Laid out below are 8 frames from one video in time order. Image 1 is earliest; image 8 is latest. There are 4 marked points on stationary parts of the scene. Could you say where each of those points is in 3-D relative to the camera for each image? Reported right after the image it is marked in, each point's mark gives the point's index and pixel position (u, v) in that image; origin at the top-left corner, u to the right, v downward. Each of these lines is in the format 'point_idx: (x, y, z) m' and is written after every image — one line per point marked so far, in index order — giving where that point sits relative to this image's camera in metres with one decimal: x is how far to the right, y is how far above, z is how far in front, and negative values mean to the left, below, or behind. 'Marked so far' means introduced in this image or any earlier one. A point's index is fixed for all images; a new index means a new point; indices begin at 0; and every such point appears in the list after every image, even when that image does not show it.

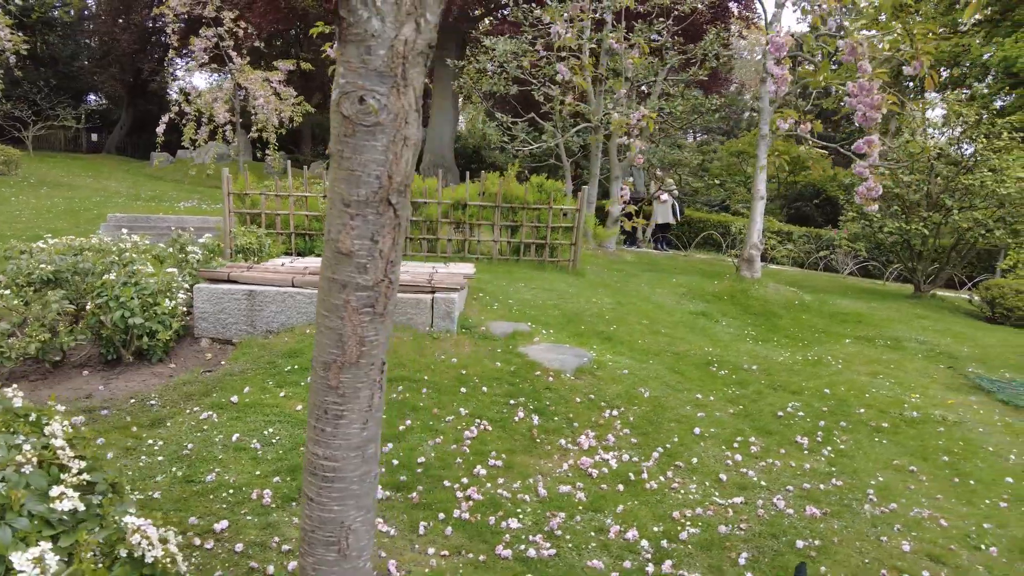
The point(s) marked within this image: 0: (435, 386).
0: (-0.7, -0.8, +5.2) m
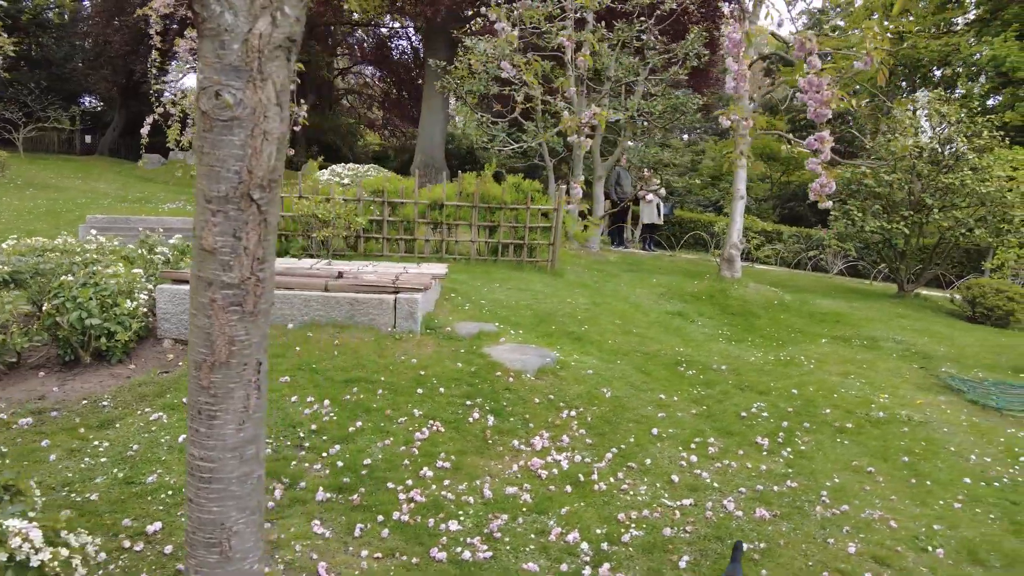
0: (-1.0, -0.8, +5.1) m
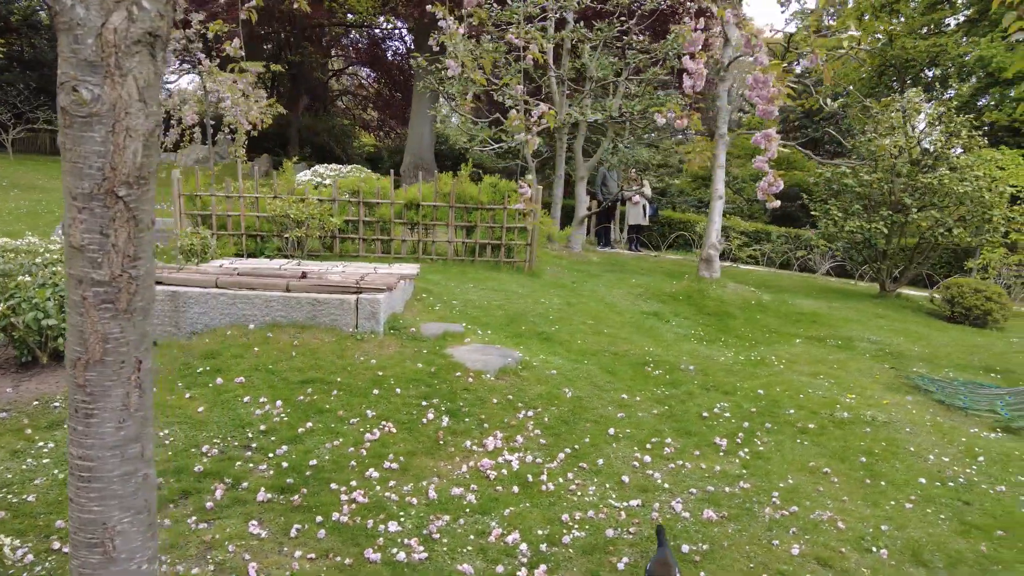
0: (-1.3, -0.8, +5.1) m
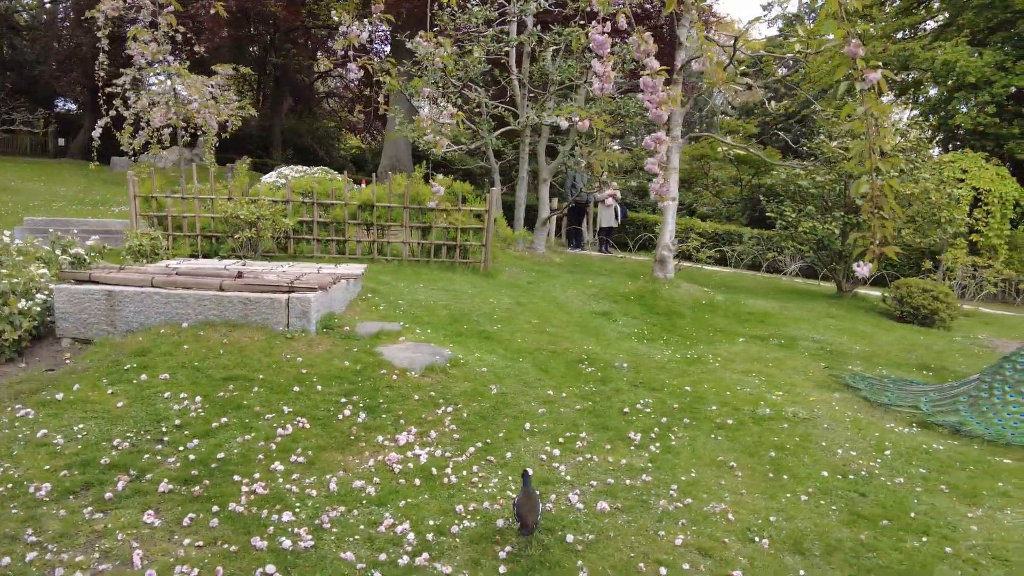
0: (-2.0, -0.8, +5.2) m
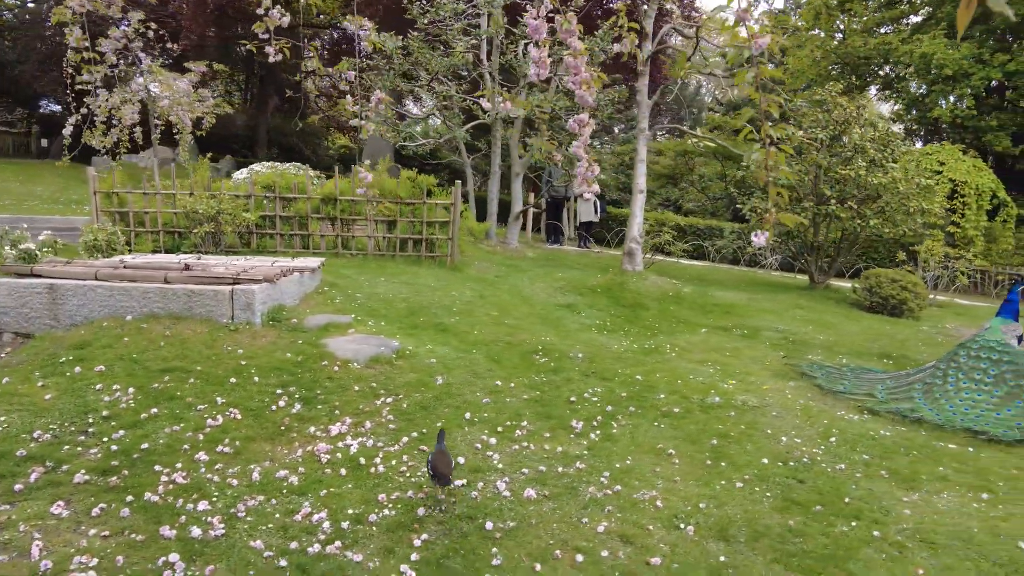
0: (-2.4, -0.7, +5.1) m
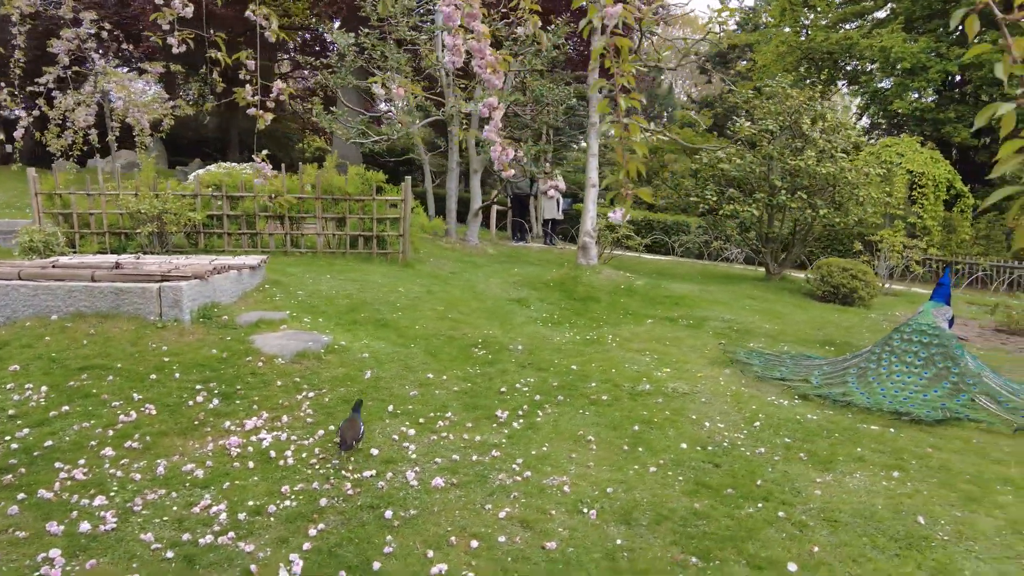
0: (-3.0, -0.7, +5.1) m
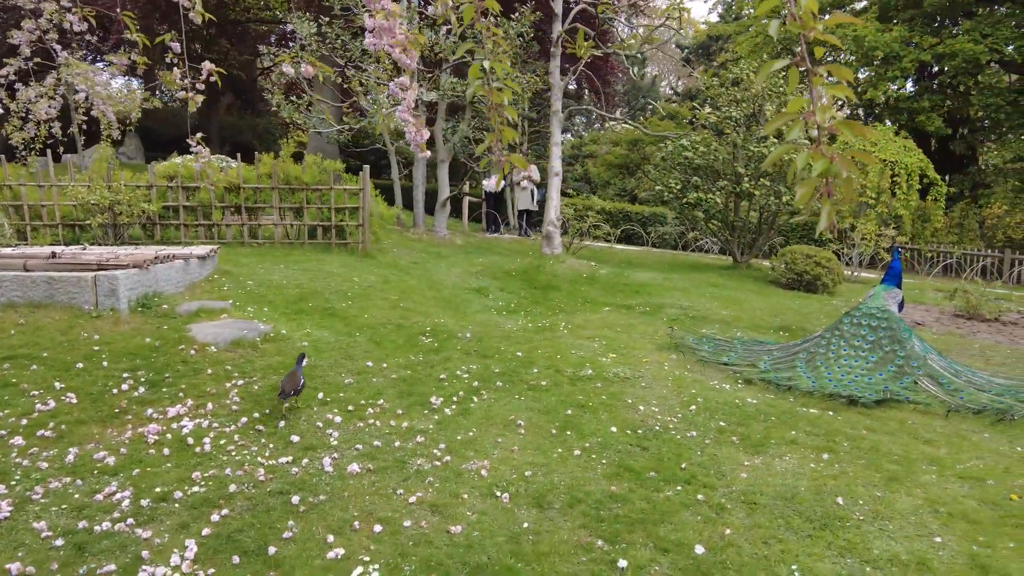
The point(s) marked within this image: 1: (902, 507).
0: (-3.5, -0.6, +5.0) m
1: (+2.2, -1.2, +3.7) m
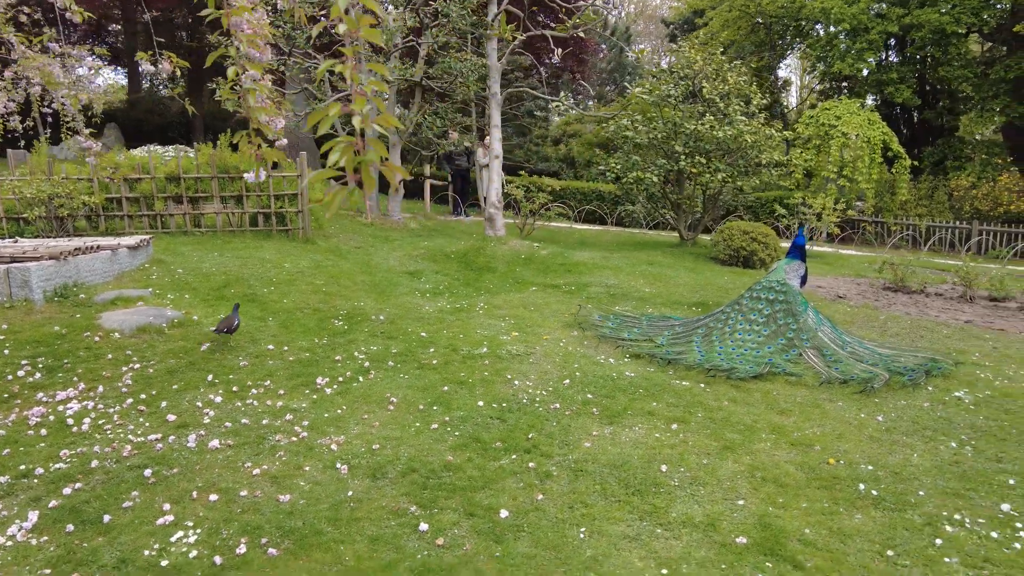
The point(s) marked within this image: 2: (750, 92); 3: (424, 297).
0: (-4.5, -0.5, +5.2) m
1: (+1.2, -1.1, +3.9) m
2: (+4.2, +3.3, +11.1) m
3: (-1.0, -0.1, +7.8) m
